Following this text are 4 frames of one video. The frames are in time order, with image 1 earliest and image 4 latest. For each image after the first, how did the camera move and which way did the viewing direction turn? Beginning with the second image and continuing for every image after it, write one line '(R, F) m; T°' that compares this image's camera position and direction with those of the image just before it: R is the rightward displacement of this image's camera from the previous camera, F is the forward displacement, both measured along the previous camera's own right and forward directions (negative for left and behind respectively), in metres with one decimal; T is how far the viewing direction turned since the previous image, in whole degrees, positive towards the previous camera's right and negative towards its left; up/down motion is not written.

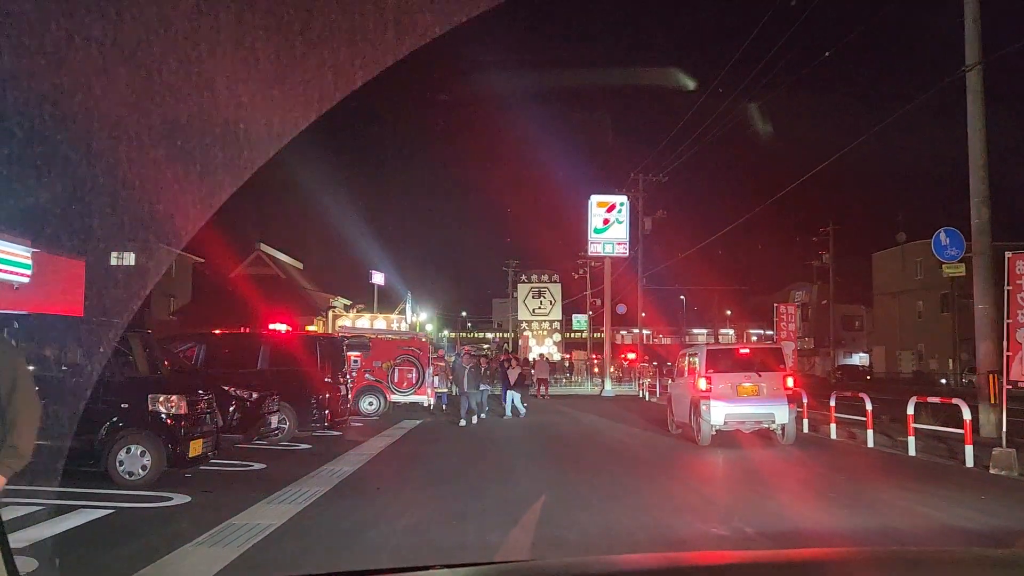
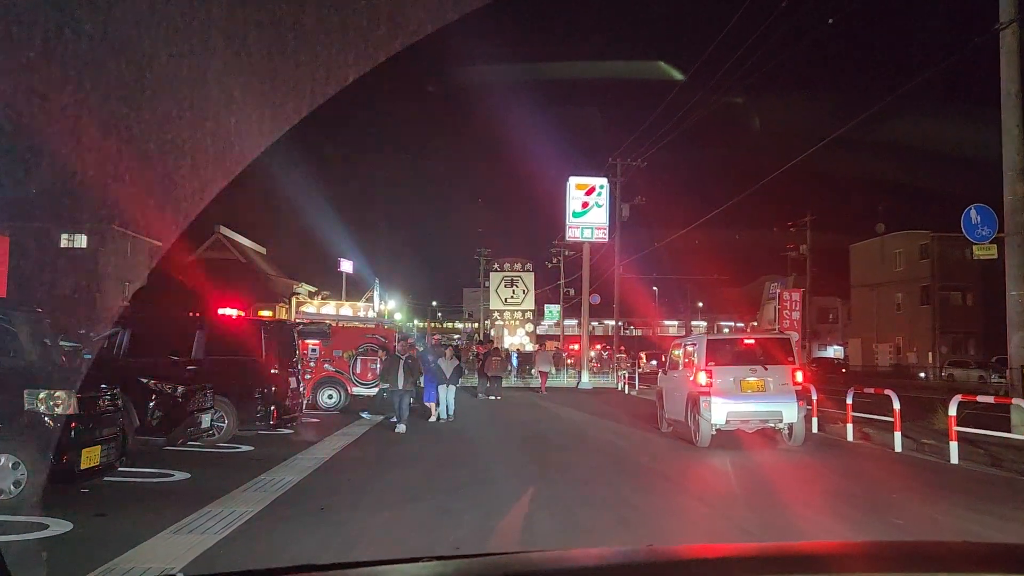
(-0.1, +1.8) m; +2°
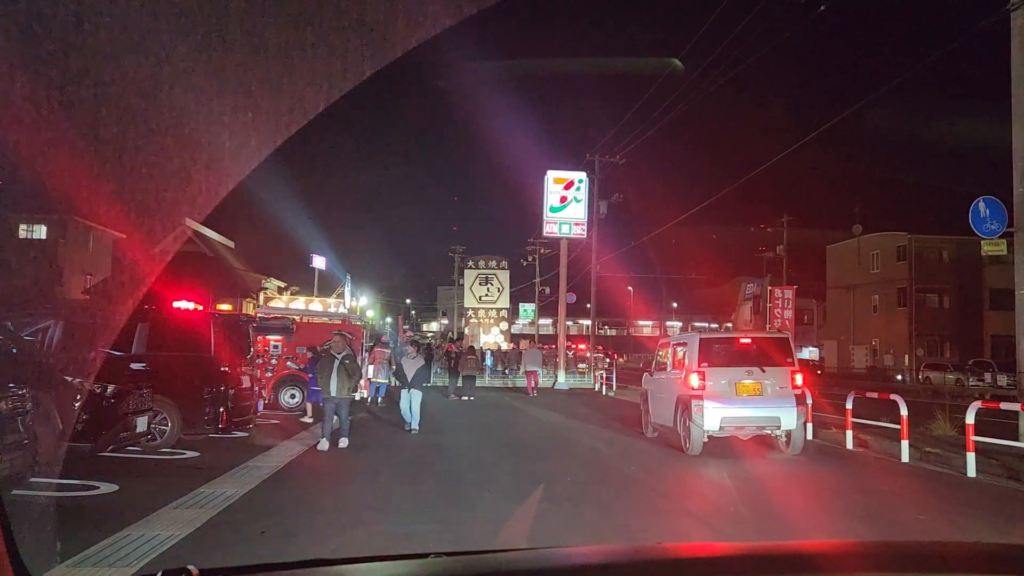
(0.0, +1.0) m; +2°
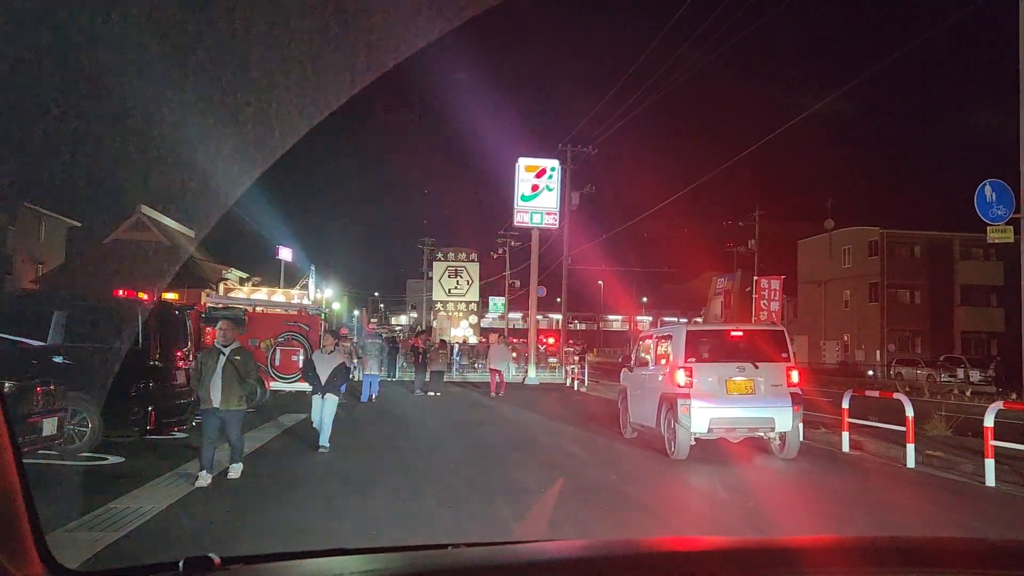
(0.0, +1.1) m; +2°
